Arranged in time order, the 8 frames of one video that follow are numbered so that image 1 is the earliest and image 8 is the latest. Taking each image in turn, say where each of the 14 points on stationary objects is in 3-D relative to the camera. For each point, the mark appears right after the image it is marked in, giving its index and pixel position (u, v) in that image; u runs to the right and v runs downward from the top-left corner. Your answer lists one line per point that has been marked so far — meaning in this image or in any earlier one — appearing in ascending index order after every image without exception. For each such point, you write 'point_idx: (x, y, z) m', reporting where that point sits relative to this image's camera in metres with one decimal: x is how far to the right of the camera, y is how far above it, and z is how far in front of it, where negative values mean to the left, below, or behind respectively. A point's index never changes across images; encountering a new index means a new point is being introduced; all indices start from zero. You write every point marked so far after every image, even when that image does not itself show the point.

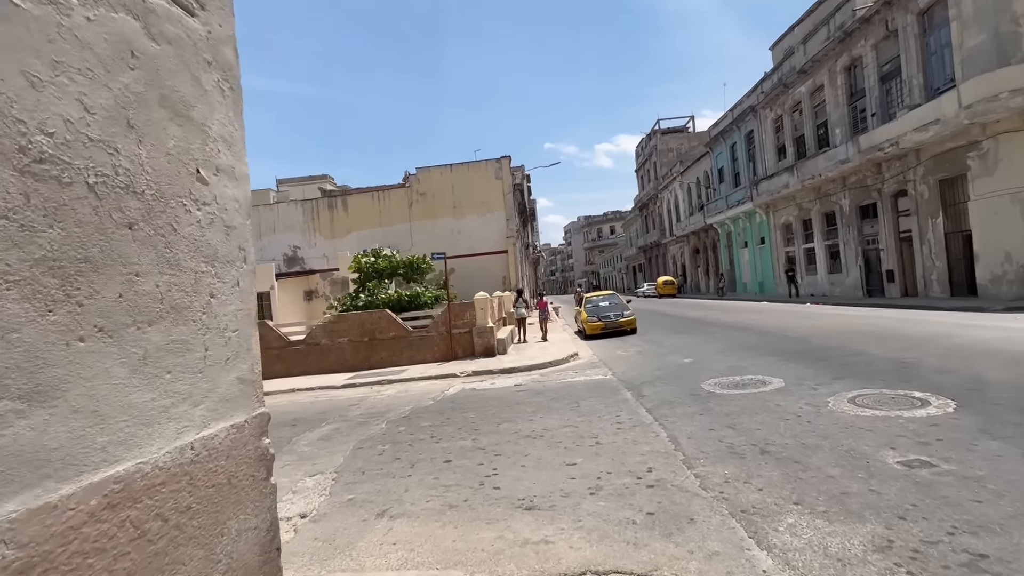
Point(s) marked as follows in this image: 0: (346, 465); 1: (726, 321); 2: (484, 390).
0: (-2.2, -2.3, +6.1) m
1: (+7.5, -1.2, +16.5) m
2: (-0.6, -2.2, +10.1) m
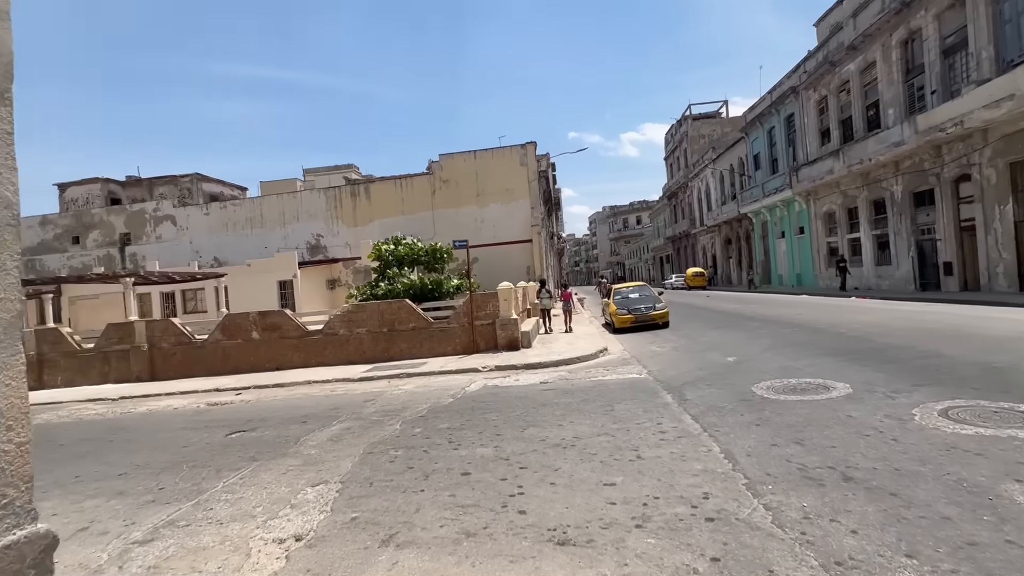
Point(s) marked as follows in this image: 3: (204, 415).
0: (-1.9, -2.2, +5.5) m
1: (+8.3, -0.9, +15.3) m
2: (-0.1, -2.0, +9.4) m
3: (-6.3, -2.6, +9.6) m
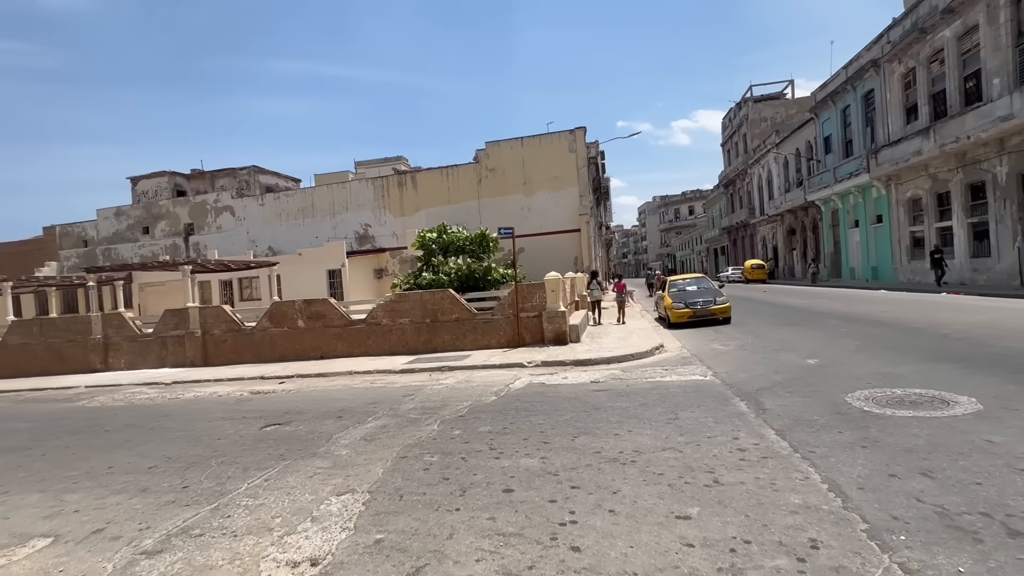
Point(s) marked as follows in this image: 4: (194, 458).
0: (-1.3, -2.0, +4.9) m
1: (+9.8, -0.7, +13.7) m
2: (+0.8, -1.8, +8.6) m
3: (-5.4, -2.3, +9.4) m
4: (-4.2, -2.2, +6.1) m
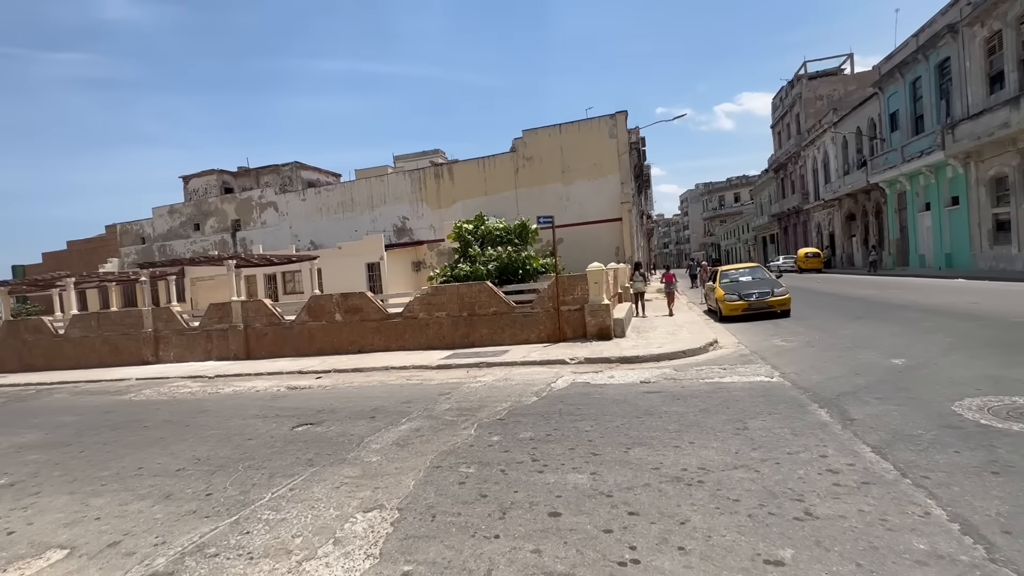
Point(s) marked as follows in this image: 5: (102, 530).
0: (-0.9, -2.0, +4.4) m
1: (+10.8, -0.4, +12.2) m
2: (+1.5, -1.7, +8.0) m
3: (-4.6, -2.2, +9.2) m
4: (-3.6, -2.2, +5.9) m
5: (-3.8, -2.2, +4.3) m
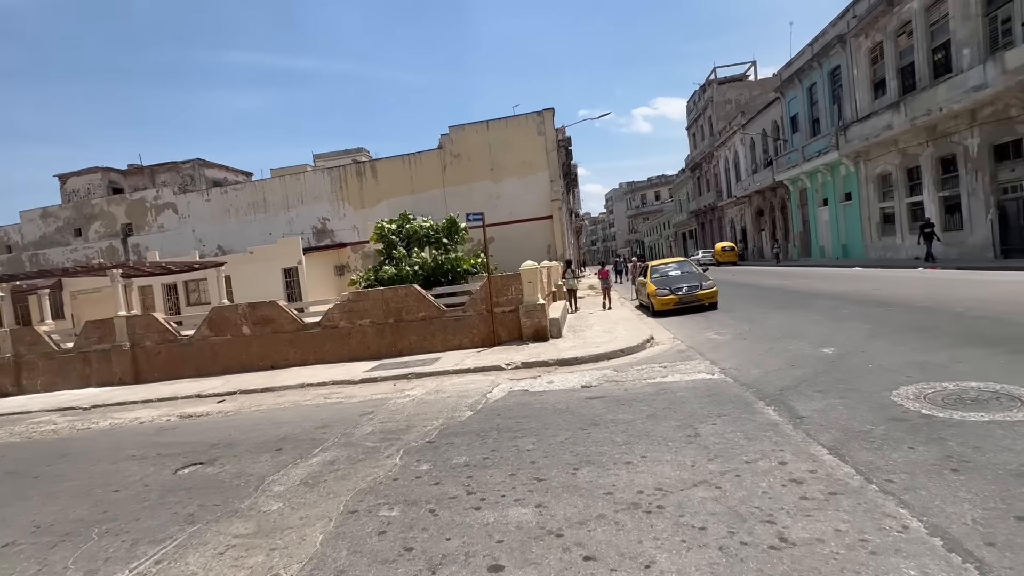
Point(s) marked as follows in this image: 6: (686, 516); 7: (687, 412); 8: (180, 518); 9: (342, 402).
0: (-1.4, -2.0, +3.5) m
1: (+9.0, -0.1, +13.0) m
2: (+0.4, -1.7, +7.4) m
3: (-5.7, -2.4, +7.8) m
4: (-4.3, -2.3, +4.6) m
5: (-4.2, -2.4, +3.0) m
6: (+1.3, -1.7, +3.5) m
7: (+2.1, -1.5, +5.6) m
8: (-3.2, -2.2, +4.5) m
9: (-3.1, -2.1, +8.6) m
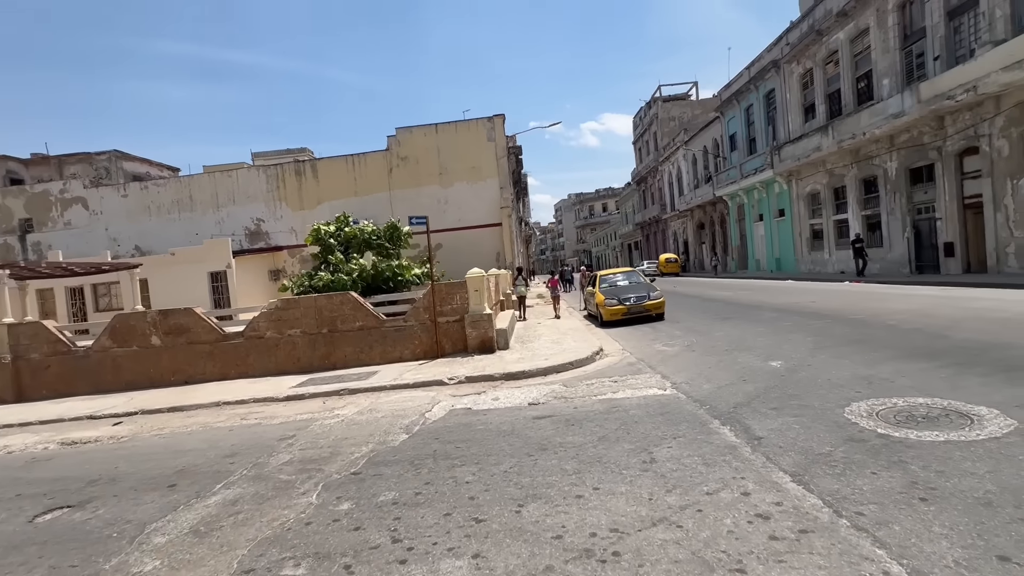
0: (-1.9, -2.1, +2.8) m
1: (+7.6, -0.5, +13.3) m
2: (-0.4, -1.8, +6.8) m
3: (-6.6, -2.5, +6.5) m
4: (-4.8, -2.4, +3.5) m
5: (-4.6, -2.4, +2.0) m
6: (+0.8, -1.8, +3.0) m
7: (+1.4, -1.6, +5.2) m
8: (-3.7, -2.2, +3.5) m
9: (-4.1, -2.2, +7.6) m
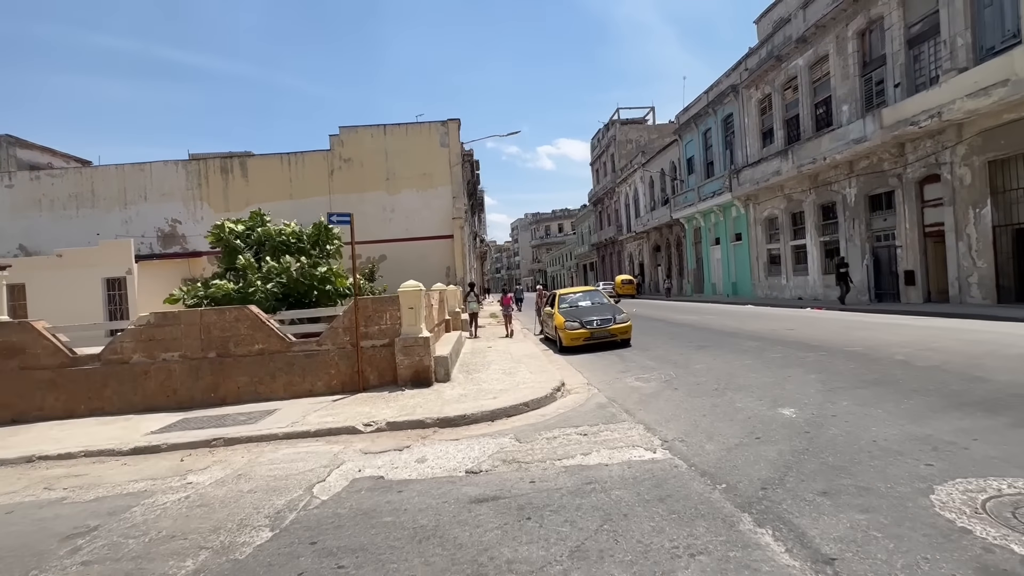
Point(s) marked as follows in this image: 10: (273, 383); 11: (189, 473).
0: (-2.2, -2.1, +0.5) m
1: (+6.2, -1.1, +11.9) m
2: (-1.1, -2.0, +4.7) m
3: (-7.3, -2.5, +3.8) m
4: (-5.2, -2.3, +1.0) m
5: (-4.8, -2.3, -0.6) m
6: (+0.5, -1.8, +1.0) m
7: (+0.9, -1.8, +3.2) m
8: (-4.1, -2.2, +1.1) m
9: (-4.8, -2.3, +5.1) m
10: (-4.4, -1.7, +8.8) m
11: (-3.9, -2.2, +5.7) m
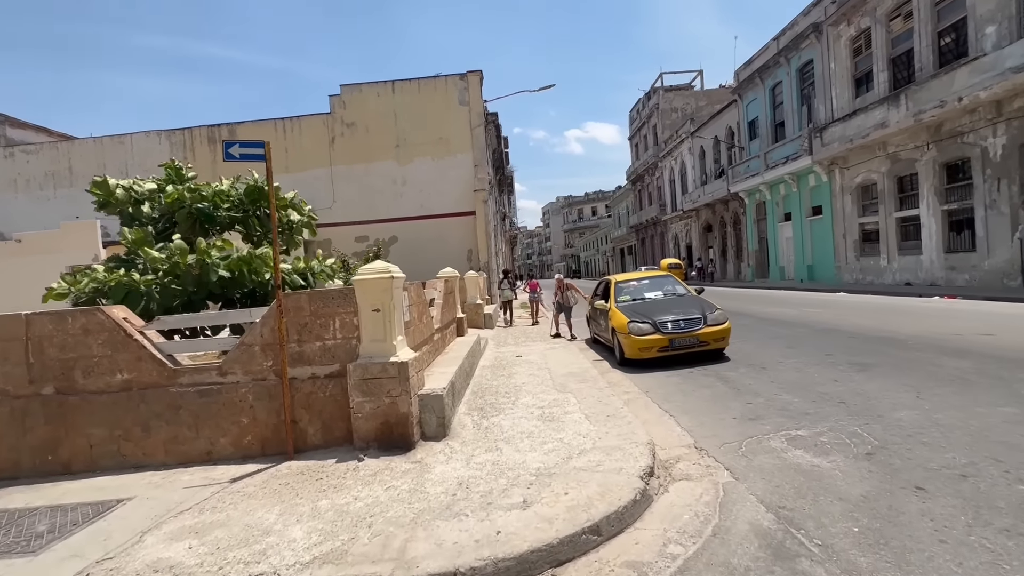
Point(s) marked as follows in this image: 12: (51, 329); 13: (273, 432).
0: (-2.3, -2.2, -3.3) m
1: (+6.9, -0.8, +7.6) m
2: (-0.9, -2.0, +0.8) m
3: (-7.1, -2.5, +0.4) m
4: (-5.3, -2.4, -2.6) m
5: (-5.0, -2.4, -4.1) m
6: (+0.5, -1.9, -2.9) m
7: (+1.0, -1.8, -0.7) m
8: (-4.1, -2.3, -2.5) m
9: (-4.6, -2.3, +1.5) m
10: (-4.0, -1.6, +5.1) m
11: (-3.6, -2.2, +2.0) m
12: (-5.0, -0.4, +5.2) m
13: (-2.6, -1.6, +5.1) m
